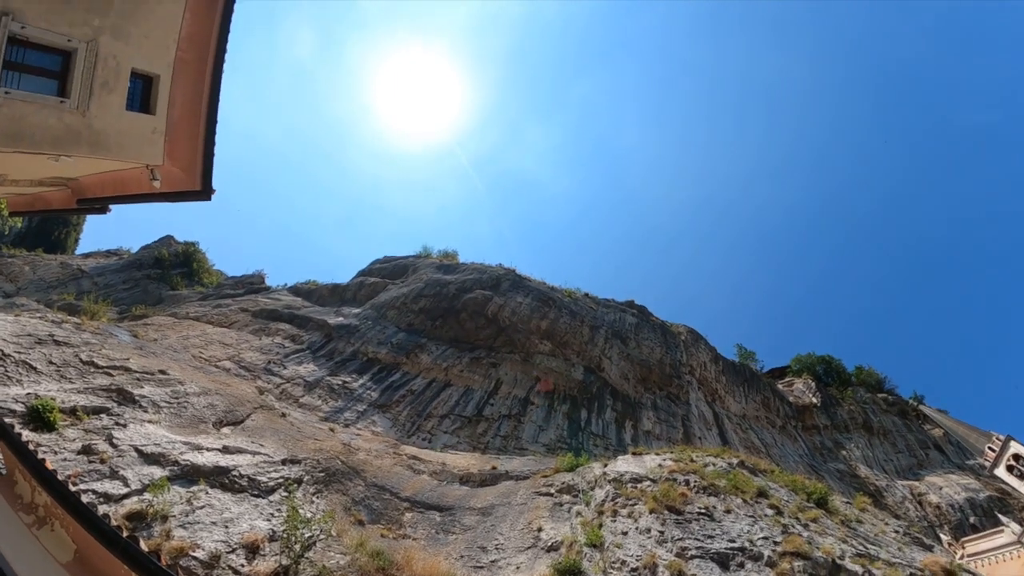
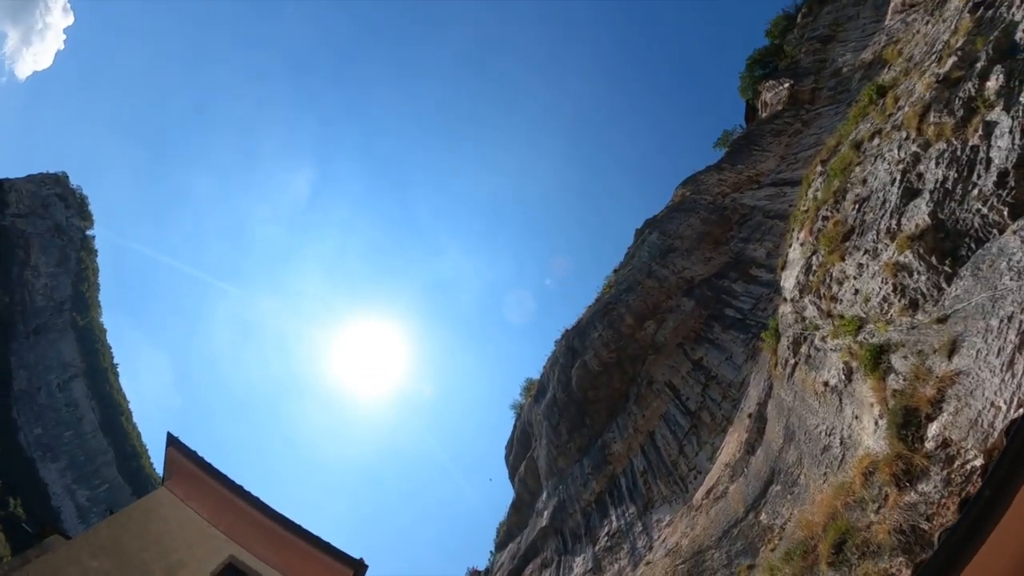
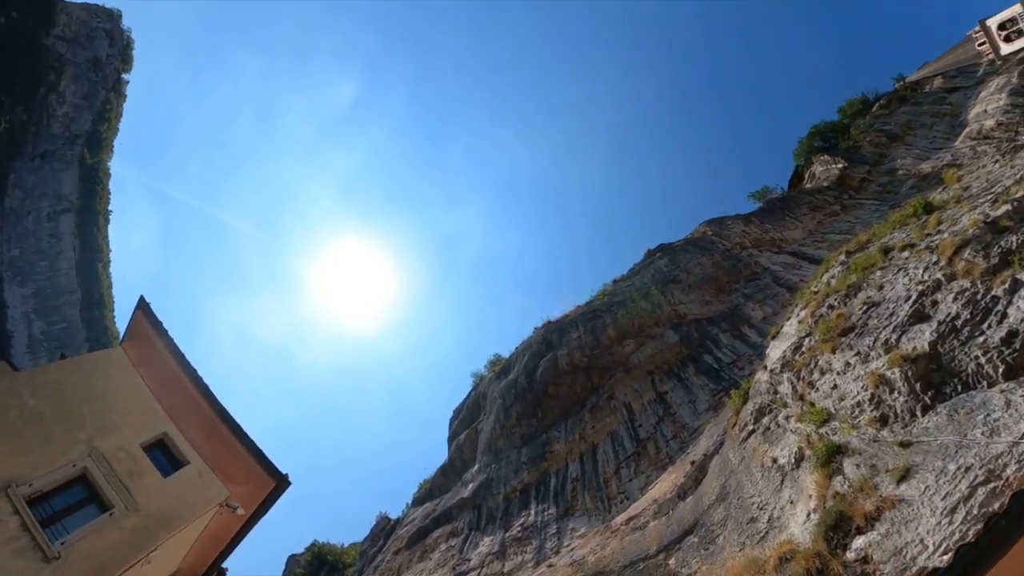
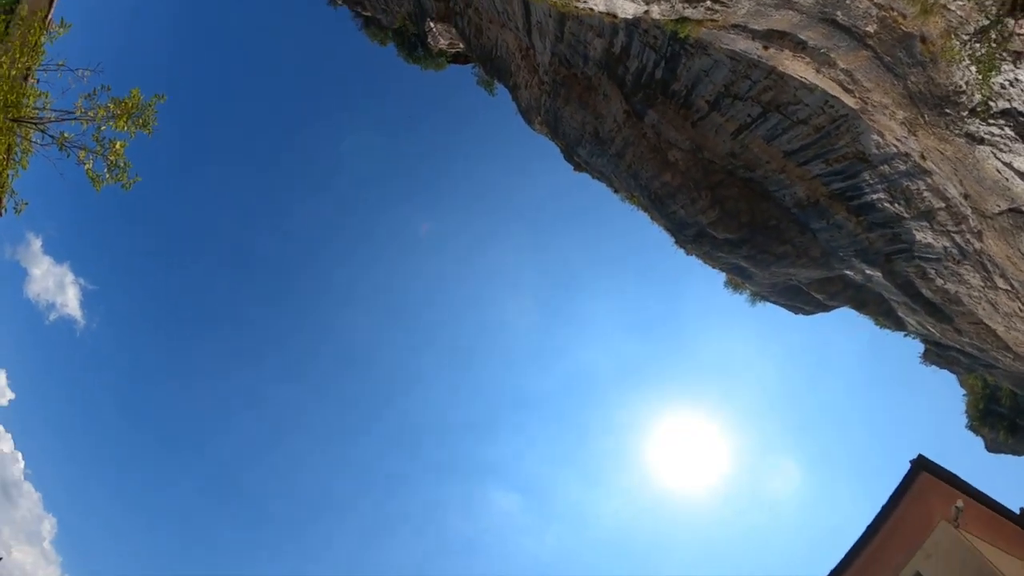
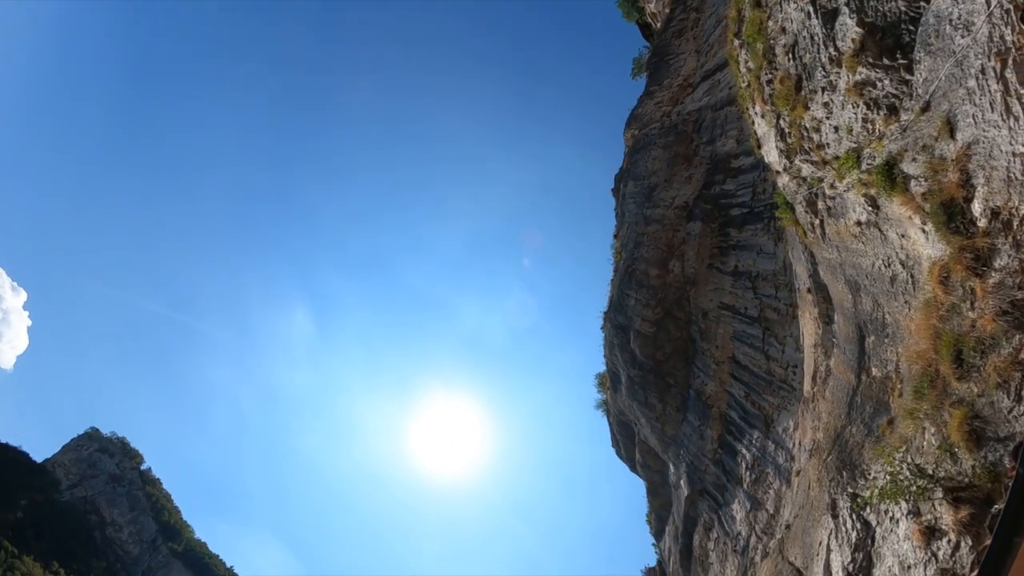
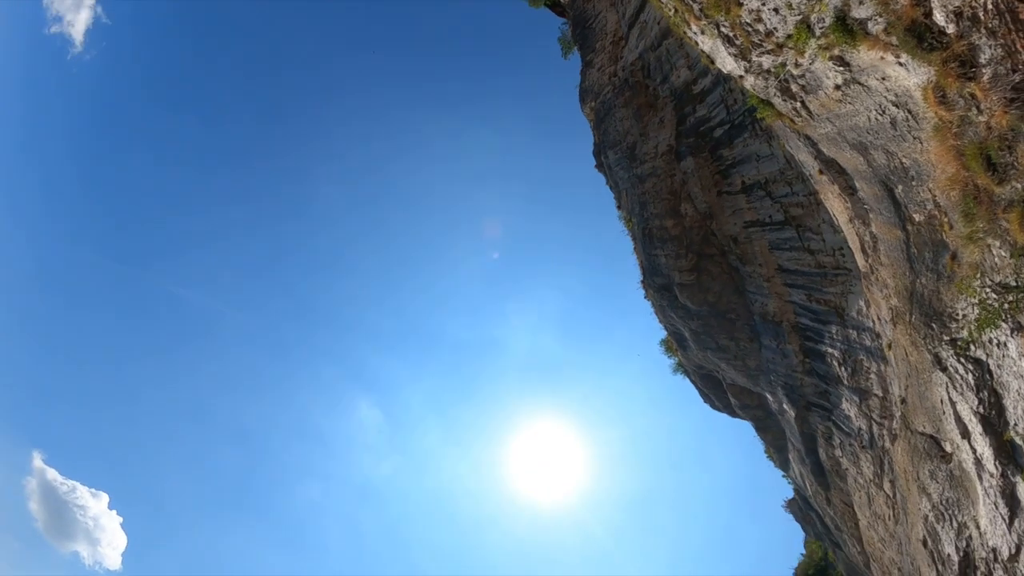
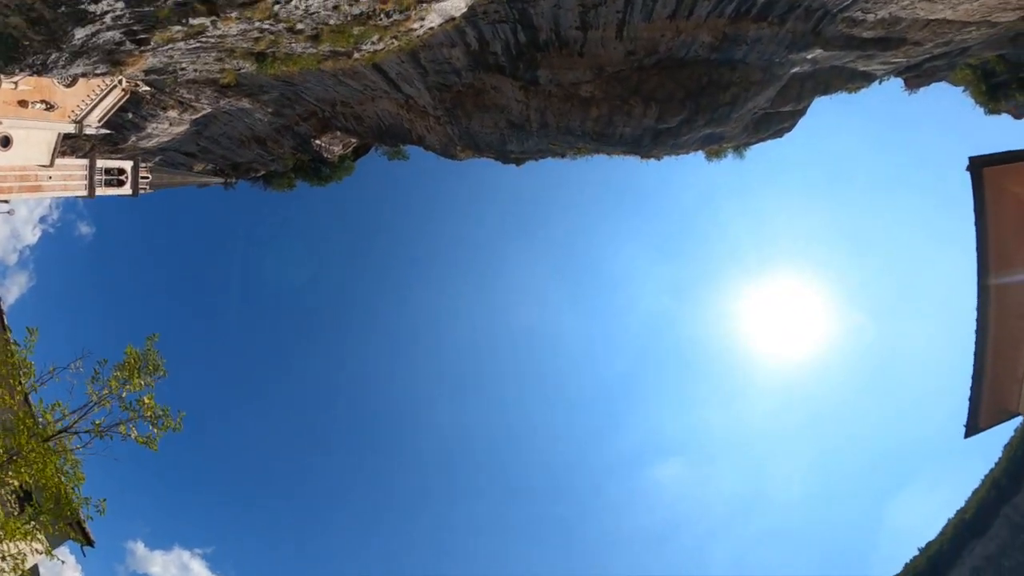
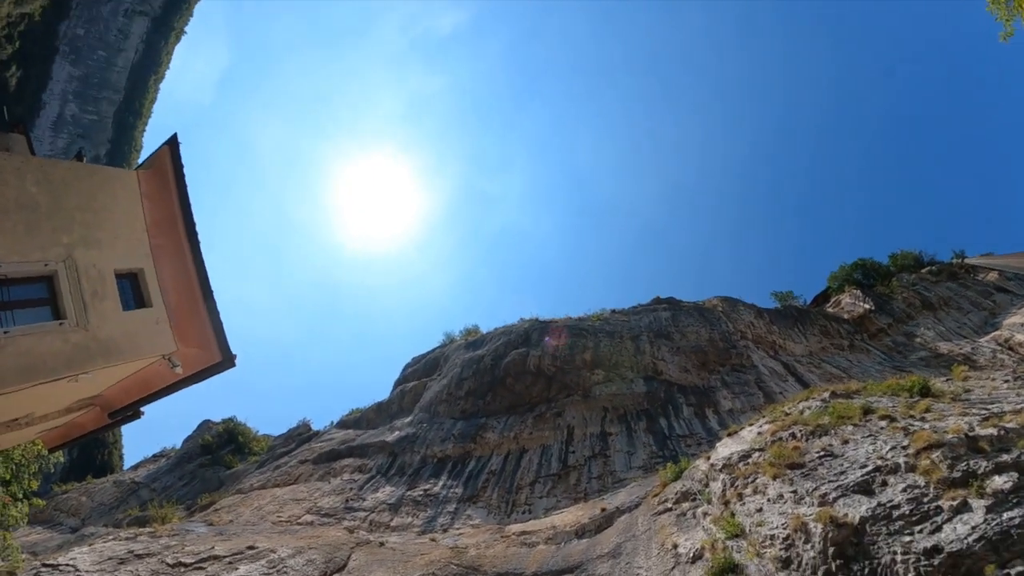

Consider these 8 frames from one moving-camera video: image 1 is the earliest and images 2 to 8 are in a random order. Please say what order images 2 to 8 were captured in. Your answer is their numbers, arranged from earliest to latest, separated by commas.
8, 3, 2, 5, 6, 4, 7
